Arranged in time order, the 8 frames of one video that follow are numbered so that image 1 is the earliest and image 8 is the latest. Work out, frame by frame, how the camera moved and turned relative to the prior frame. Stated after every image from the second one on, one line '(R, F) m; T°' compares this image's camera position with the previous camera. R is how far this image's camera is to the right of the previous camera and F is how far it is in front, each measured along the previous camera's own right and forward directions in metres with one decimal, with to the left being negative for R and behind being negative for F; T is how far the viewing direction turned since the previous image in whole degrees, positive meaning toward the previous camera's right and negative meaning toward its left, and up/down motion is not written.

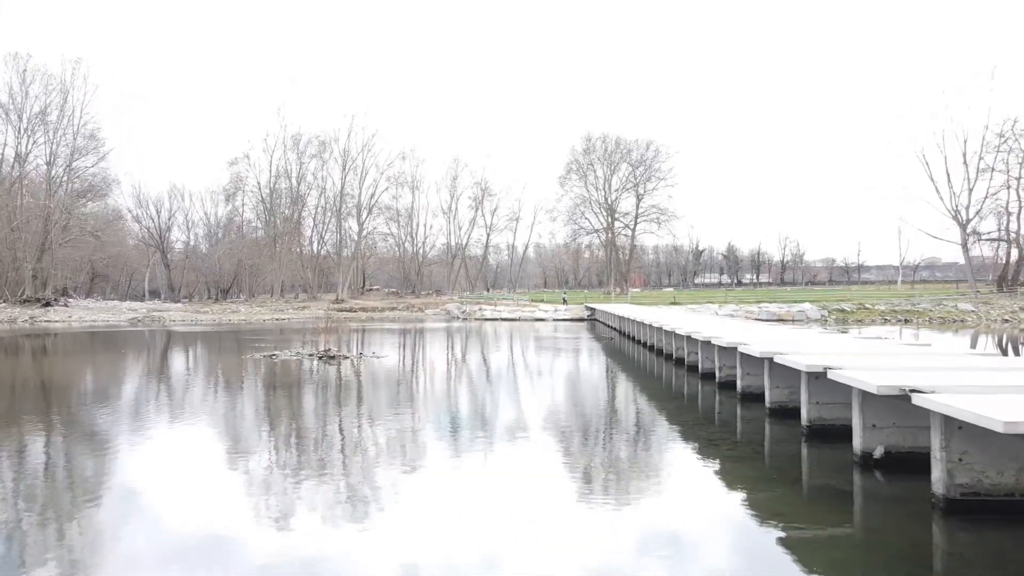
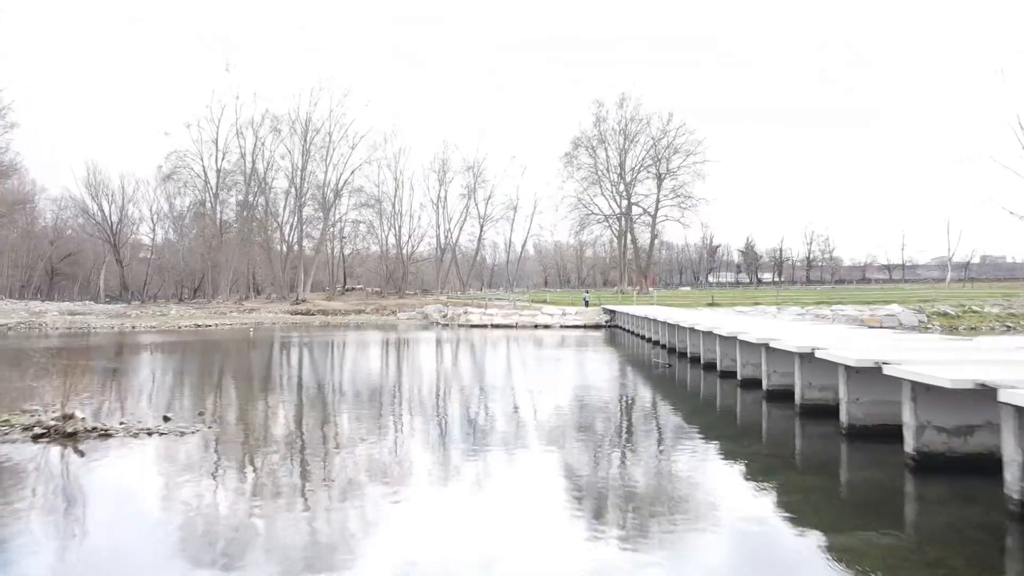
(+0.1, +5.3) m; 0°
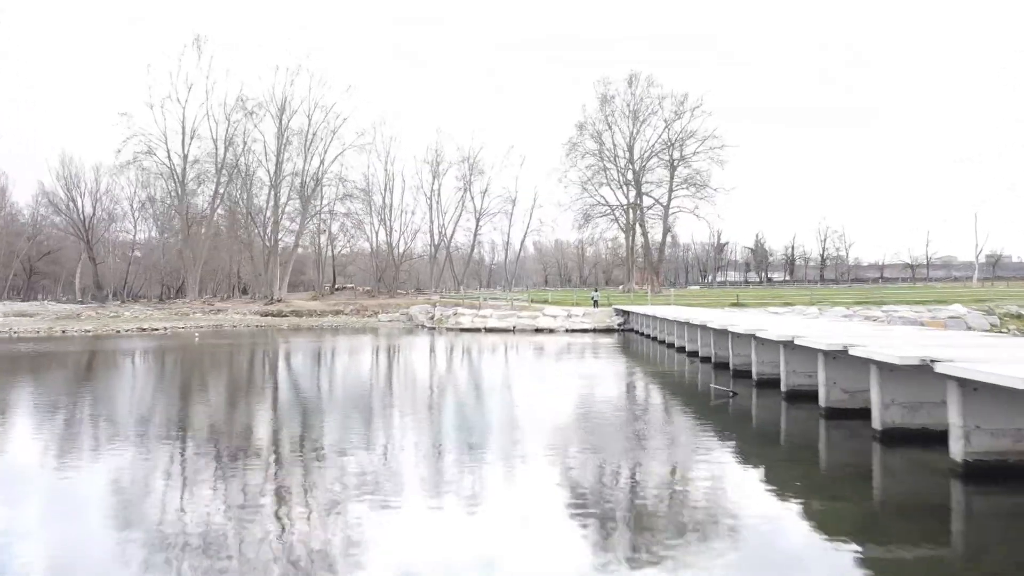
(+0.1, +2.5) m; 0°
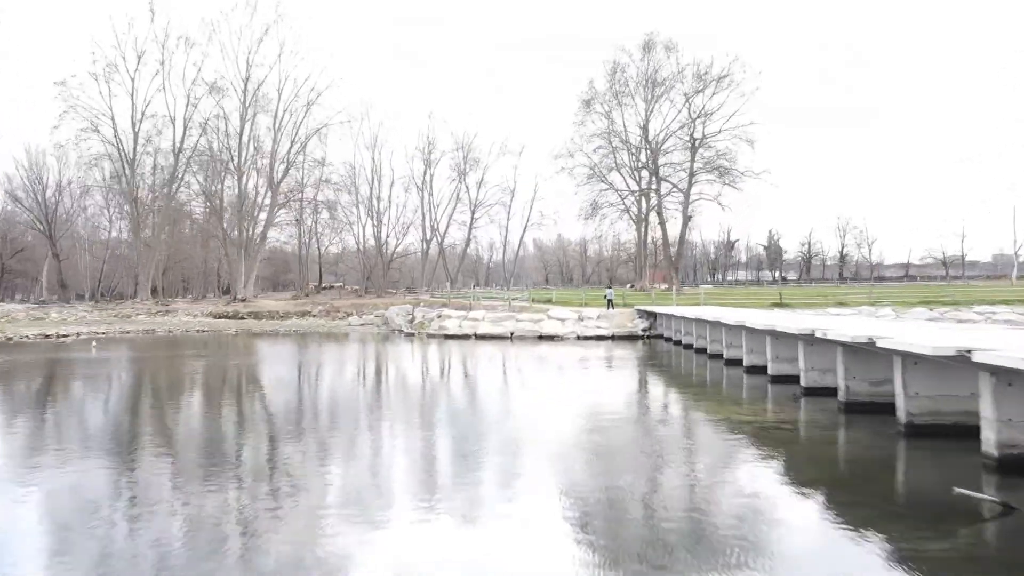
(0.0, +3.0) m; 0°
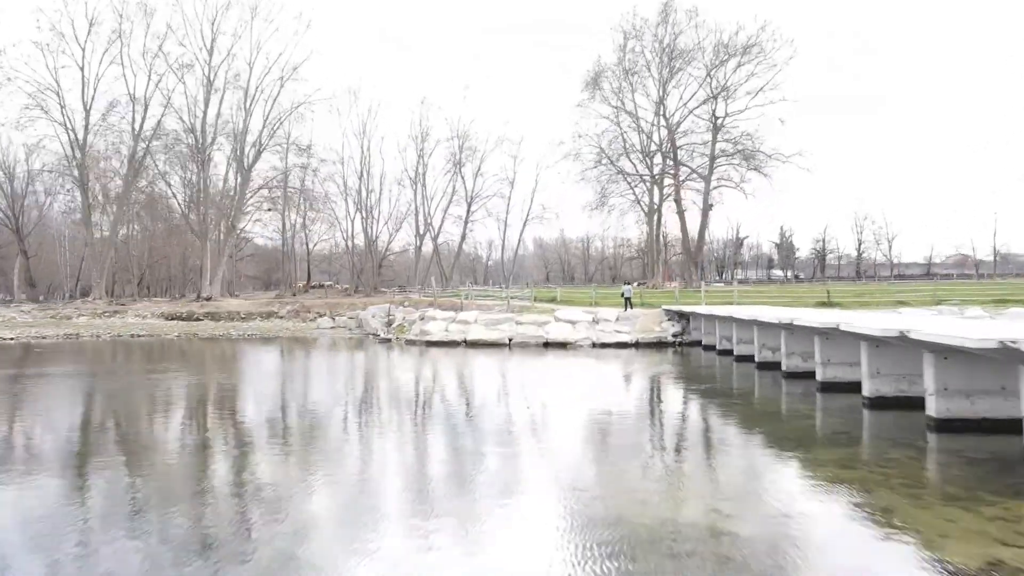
(0.0, +2.3) m; 0°
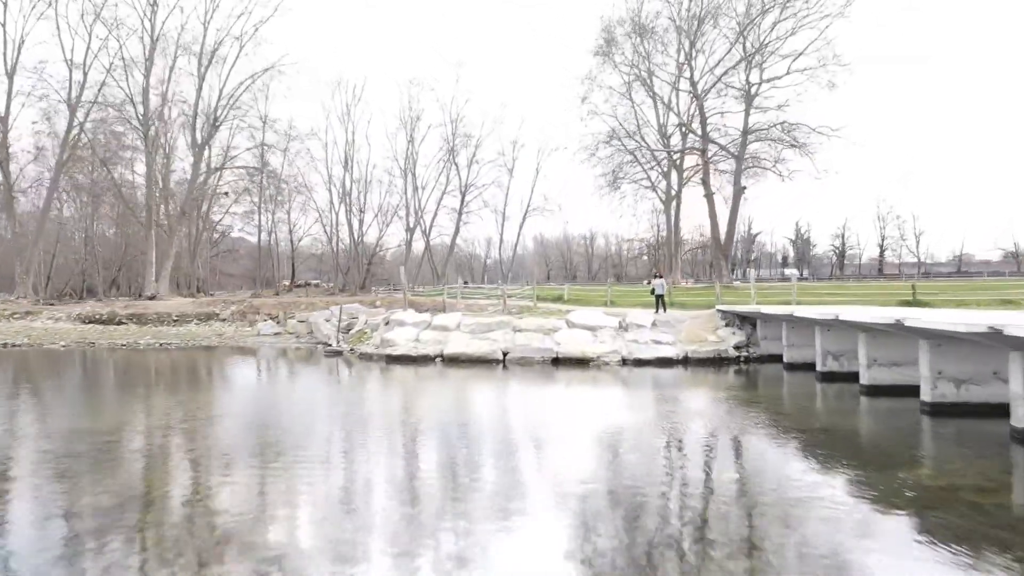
(0.0, +2.8) m; 0°
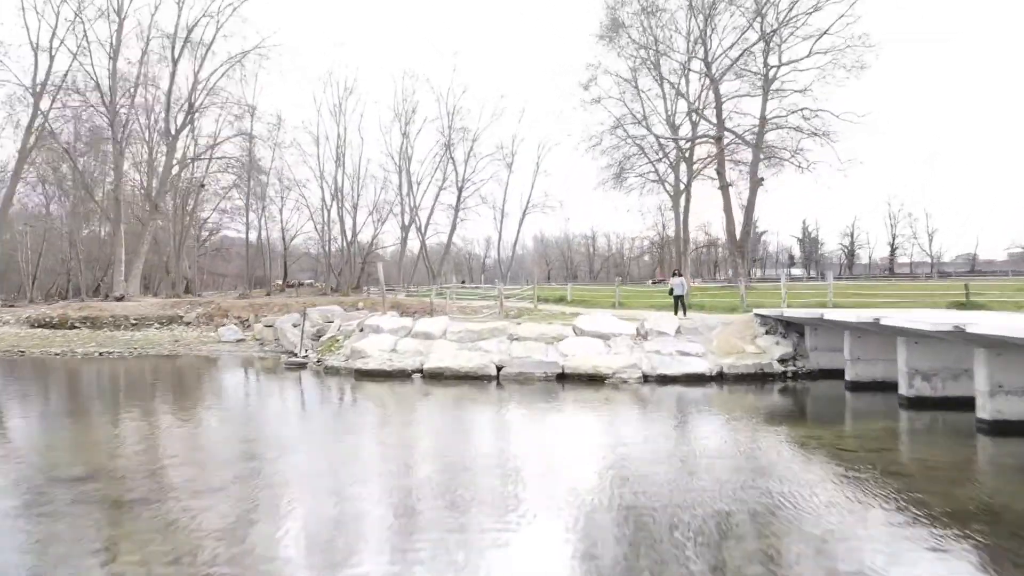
(0.0, +1.2) m; 0°
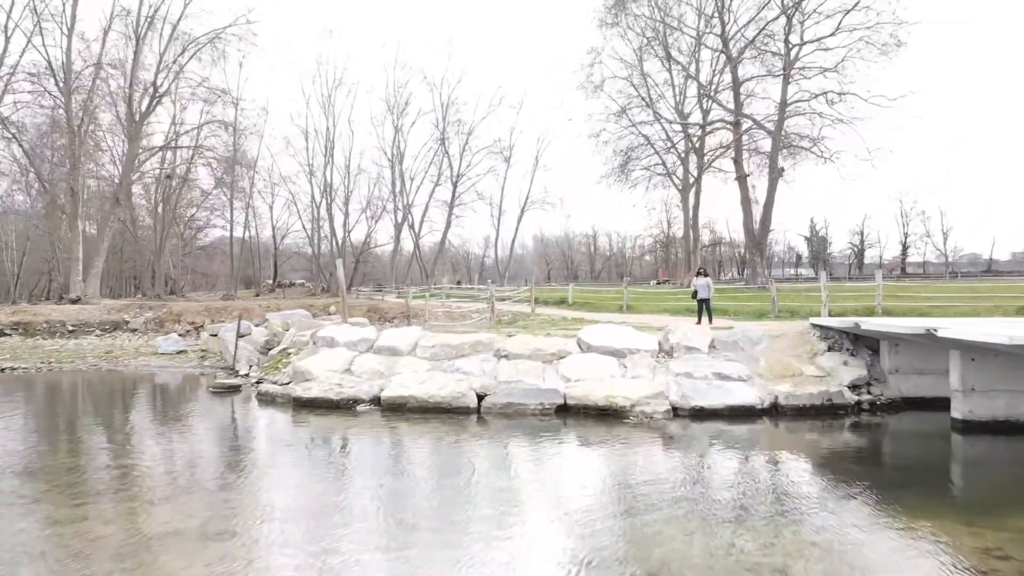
(+0.1, +1.3) m; 0°
